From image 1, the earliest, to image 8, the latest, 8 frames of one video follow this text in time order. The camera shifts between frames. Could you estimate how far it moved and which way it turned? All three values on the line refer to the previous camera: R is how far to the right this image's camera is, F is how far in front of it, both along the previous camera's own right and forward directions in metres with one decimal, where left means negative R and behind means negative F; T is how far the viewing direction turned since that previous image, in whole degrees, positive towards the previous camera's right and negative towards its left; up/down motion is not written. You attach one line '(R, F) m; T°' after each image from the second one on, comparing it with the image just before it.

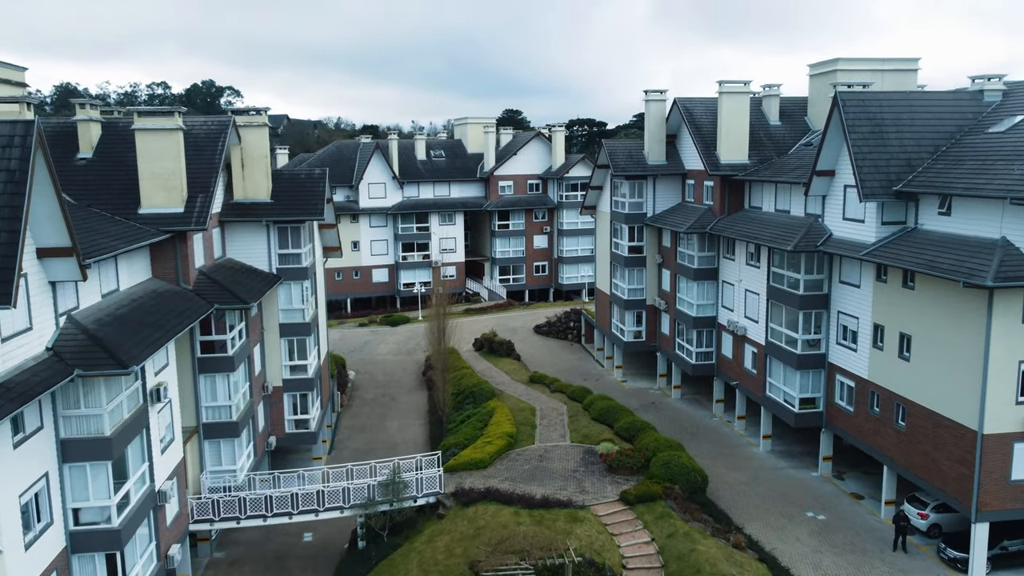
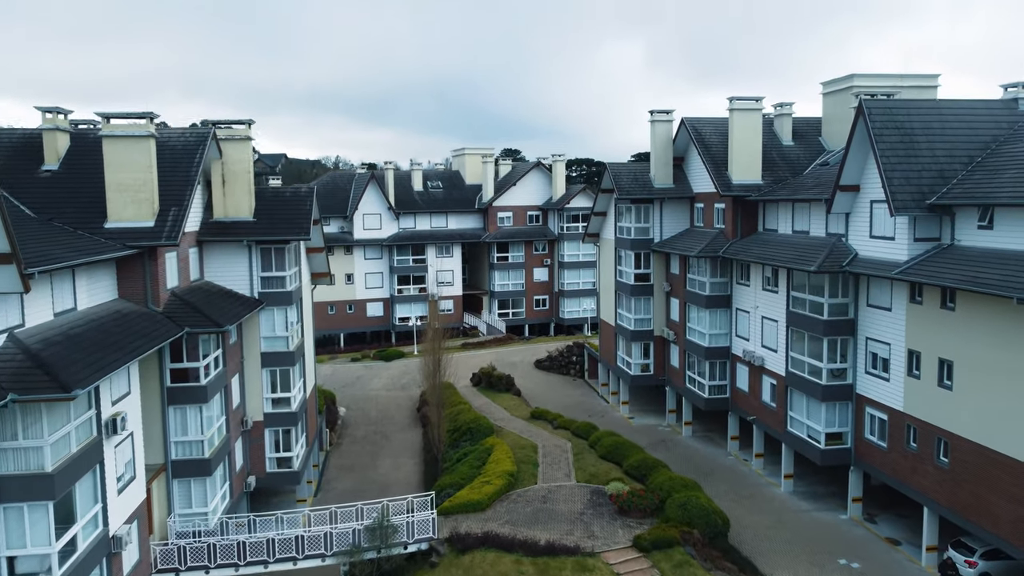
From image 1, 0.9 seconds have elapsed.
(-0.1, +1.8) m; 0°
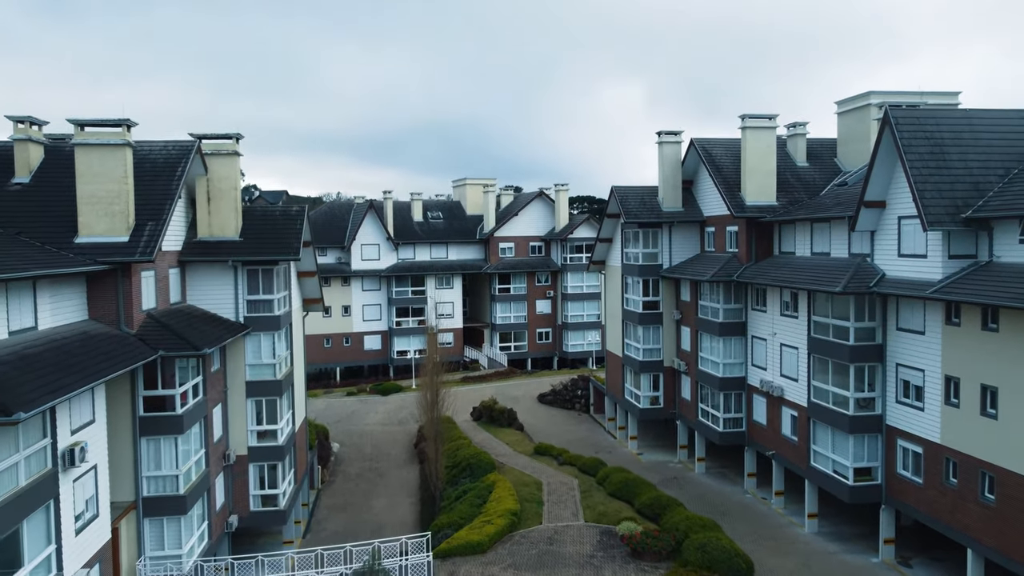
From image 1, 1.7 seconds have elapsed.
(0.0, +1.4) m; 0°
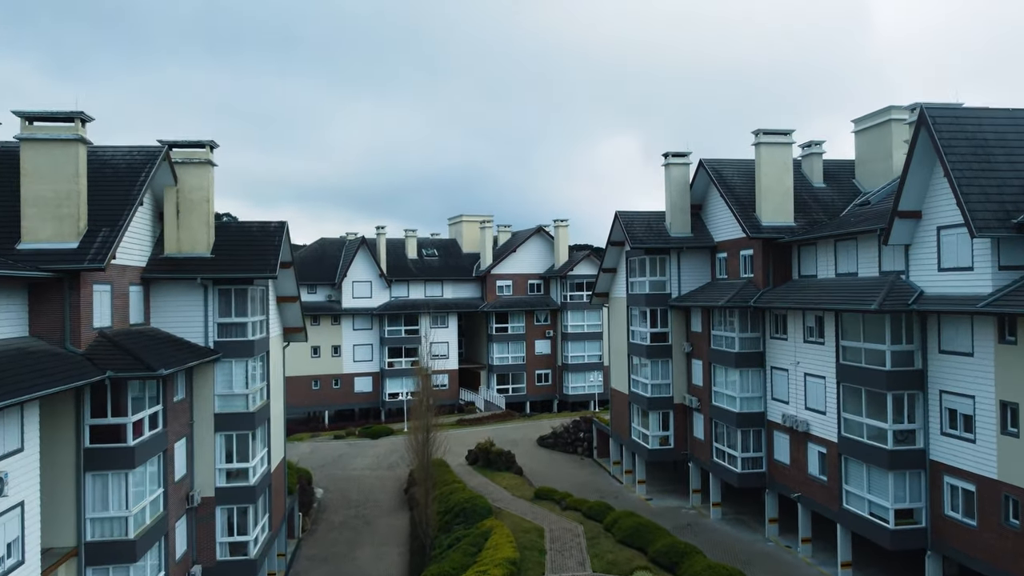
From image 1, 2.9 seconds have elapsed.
(0.0, +2.0) m; 0°
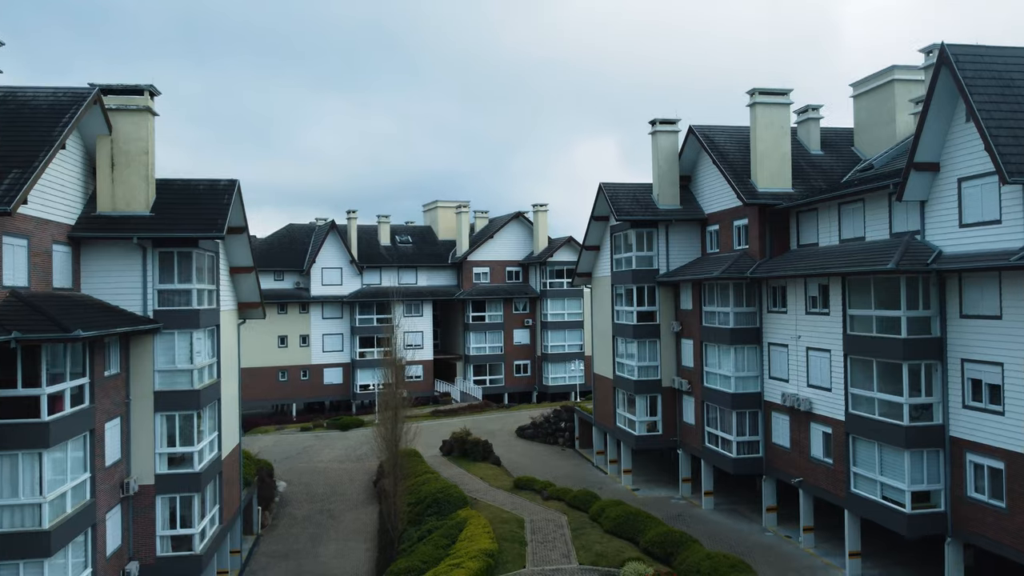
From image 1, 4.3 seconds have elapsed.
(0.0, +1.9) m; +2°
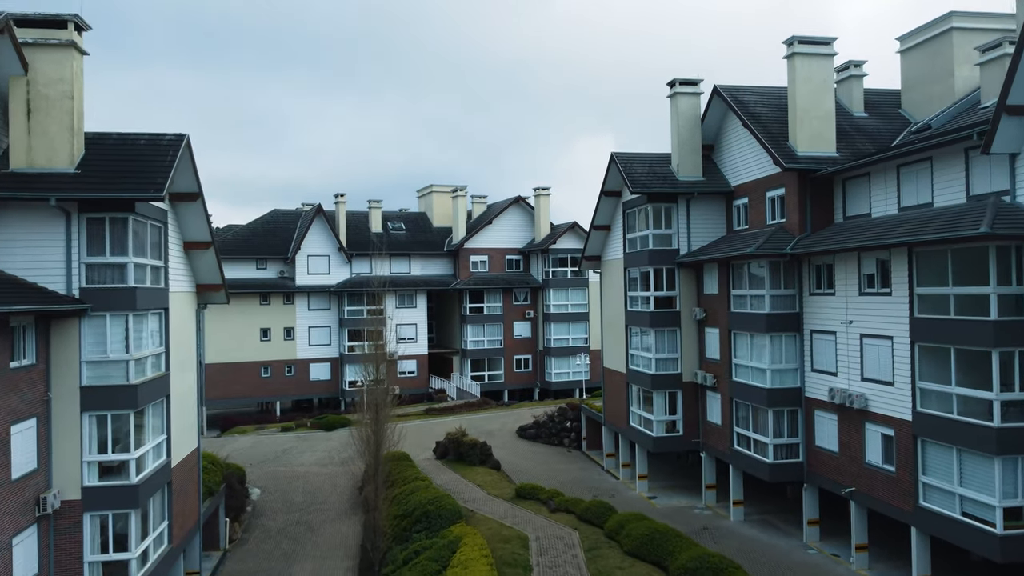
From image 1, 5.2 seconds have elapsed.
(-0.1, +3.1) m; 0°
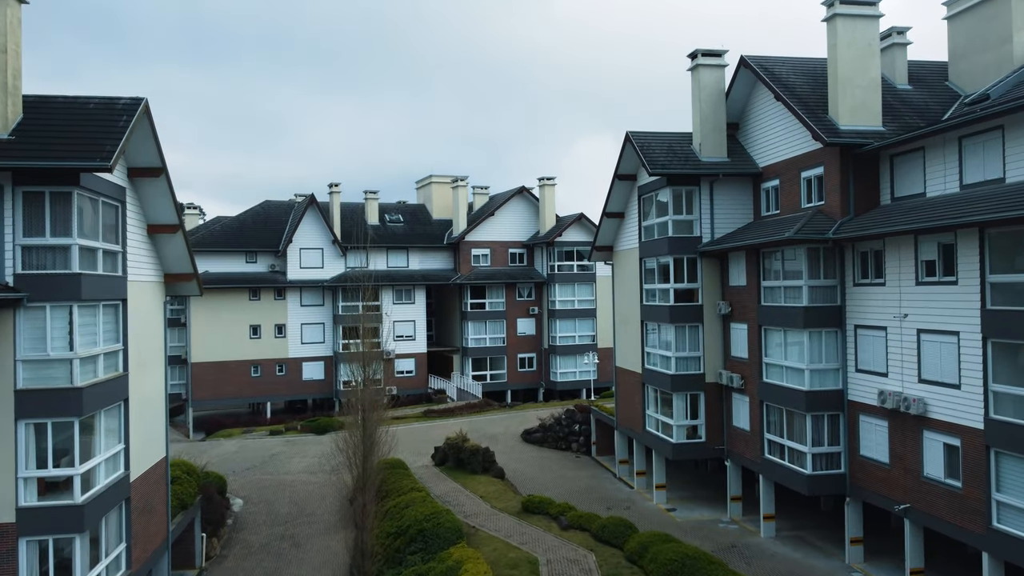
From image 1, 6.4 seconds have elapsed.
(-0.1, +2.1) m; 0°
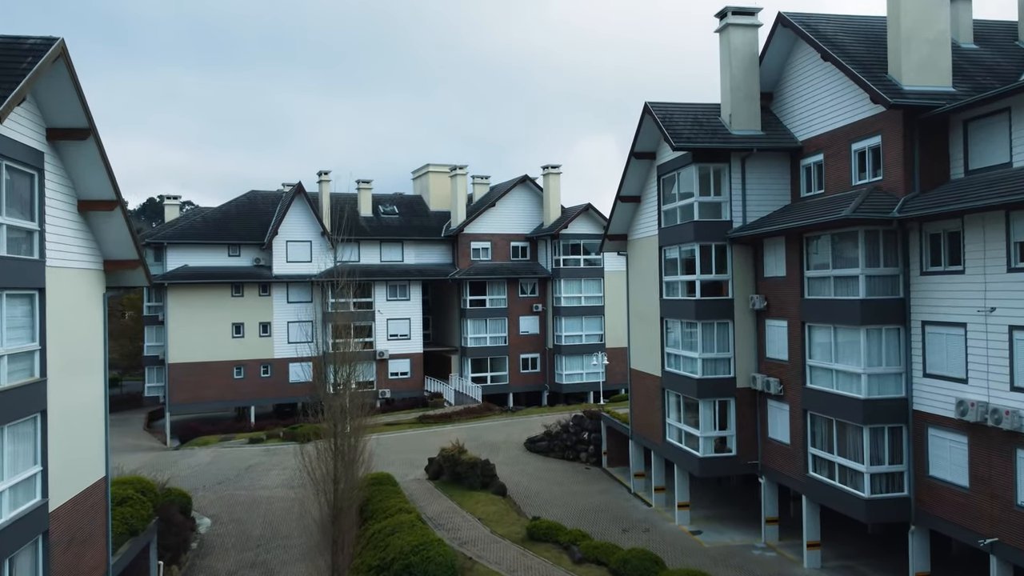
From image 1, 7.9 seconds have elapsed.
(0.0, +2.7) m; 0°
